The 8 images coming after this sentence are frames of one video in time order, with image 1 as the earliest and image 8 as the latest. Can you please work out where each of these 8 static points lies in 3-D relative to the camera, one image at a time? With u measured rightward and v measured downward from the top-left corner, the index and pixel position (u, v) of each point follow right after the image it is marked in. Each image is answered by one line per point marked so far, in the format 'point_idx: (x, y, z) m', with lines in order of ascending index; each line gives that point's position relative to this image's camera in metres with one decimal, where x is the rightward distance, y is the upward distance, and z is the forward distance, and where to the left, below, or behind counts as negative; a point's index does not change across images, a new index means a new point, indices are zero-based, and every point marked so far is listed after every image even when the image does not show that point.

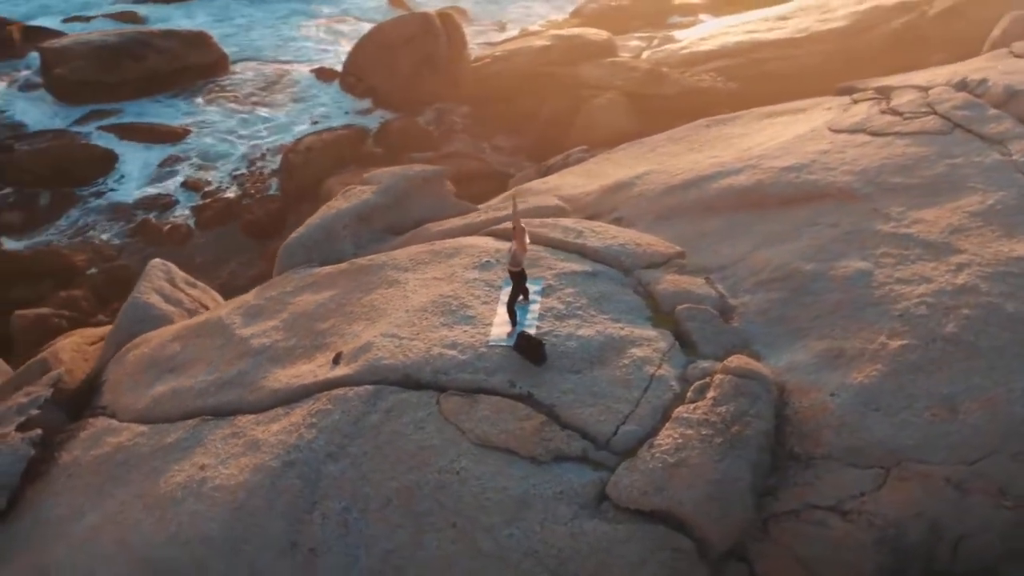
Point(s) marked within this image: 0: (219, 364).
0: (-1.5, -0.4, +5.5) m
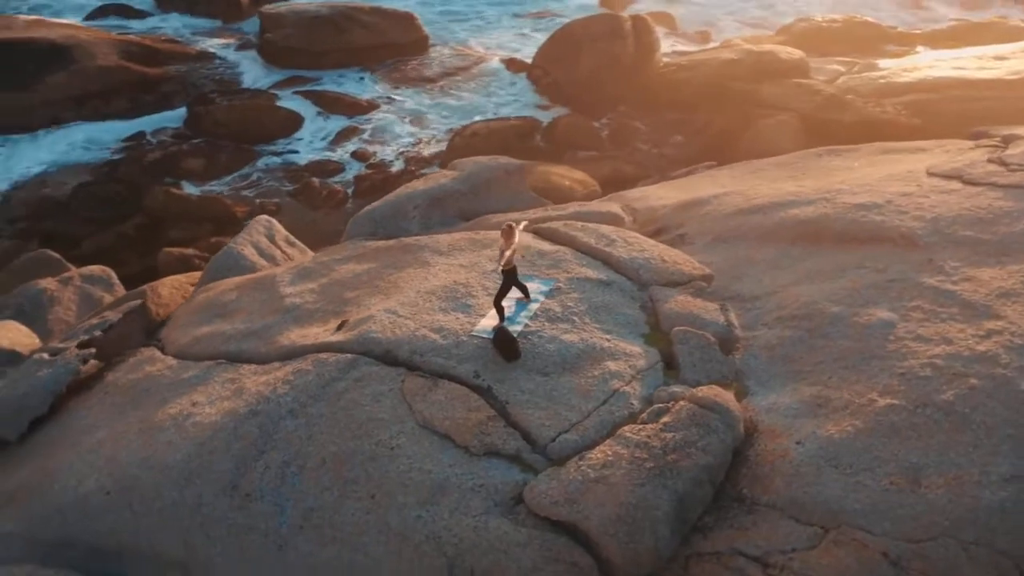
0: (-1.4, -0.1, +5.9) m
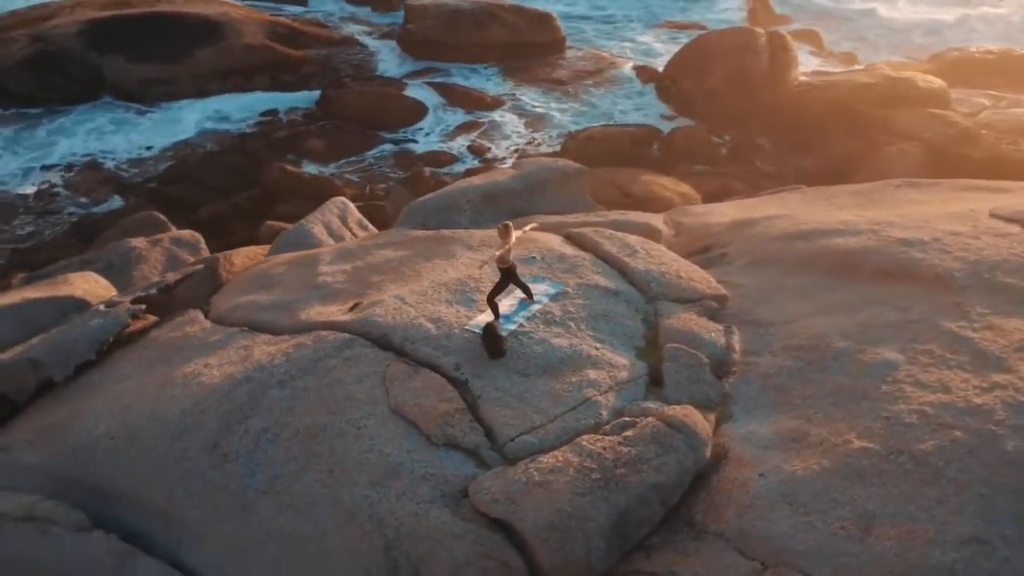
0: (-1.2, 0.0, +6.1) m
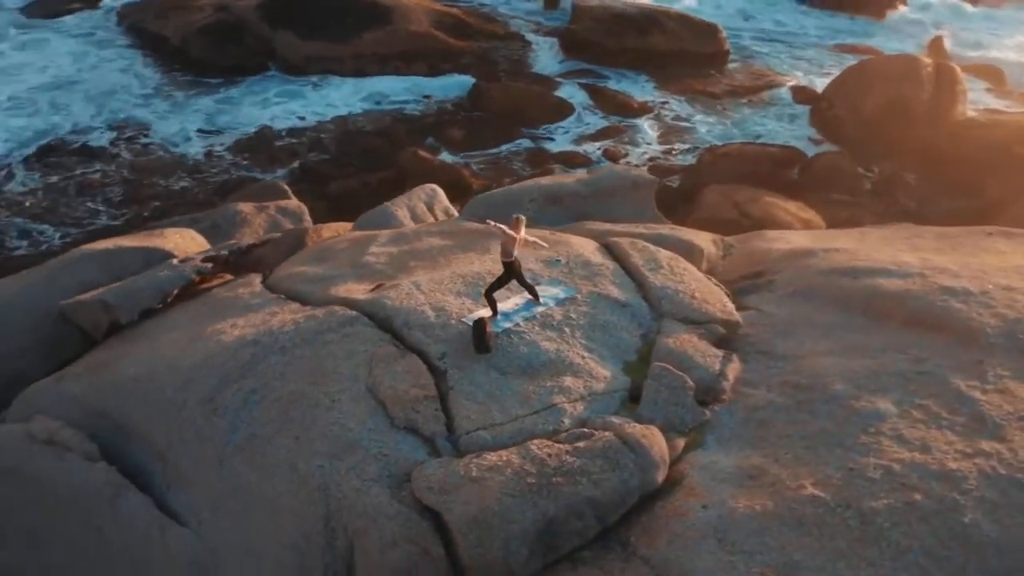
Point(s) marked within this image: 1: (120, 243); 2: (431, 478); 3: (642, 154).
0: (-1.0, +0.1, +6.3) m
1: (-2.6, +0.3, +7.3) m
2: (-0.3, -0.7, +4.3) m
3: (+1.4, +1.4, +11.7) m
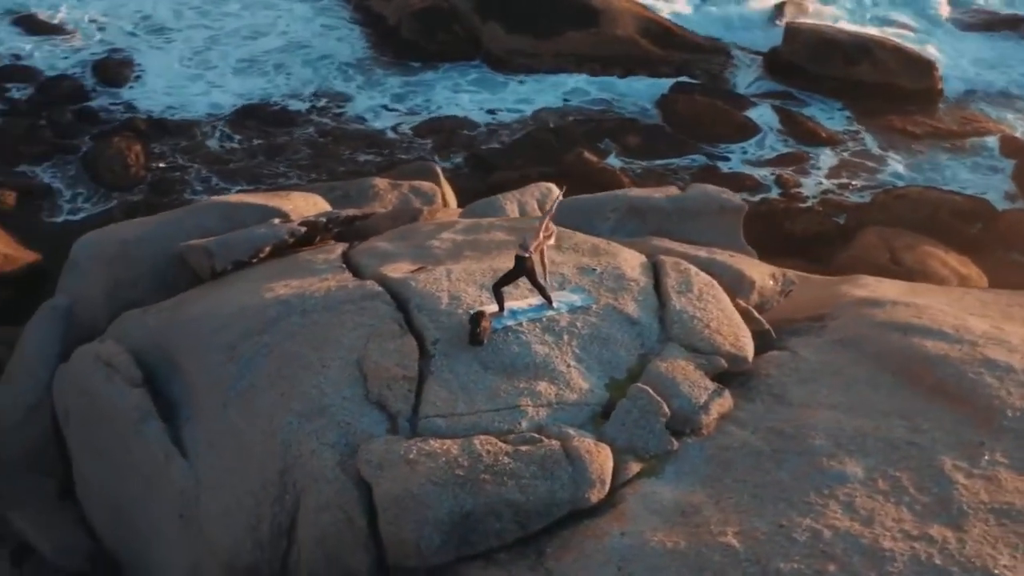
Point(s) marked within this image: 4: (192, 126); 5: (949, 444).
0: (-0.6, +0.3, +6.5) m
1: (-1.9, +0.6, +7.9) m
2: (-0.6, -0.7, +4.4) m
3: (+3.1, +1.1, +11.2) m
4: (-3.5, +1.8, +12.0) m
5: (+1.7, -0.6, +4.3) m
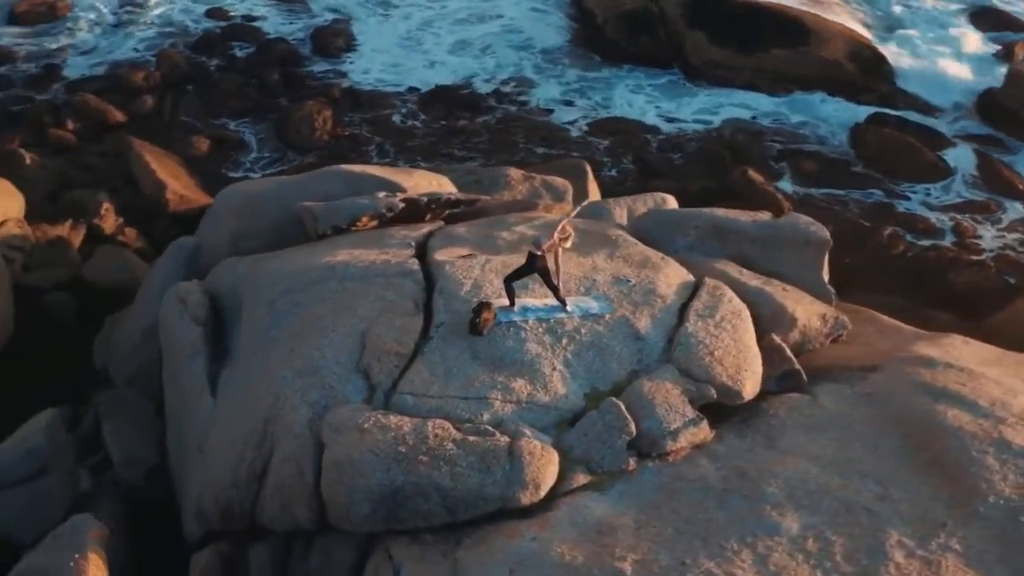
0: (-0.2, +0.4, +6.7) m
1: (-1.1, +0.9, +8.3) m
2: (-0.7, -0.5, +4.6) m
3: (+4.6, +0.5, +10.4) m
4: (-1.5, +2.2, +12.7) m
5: (+1.4, -0.8, +4.0) m
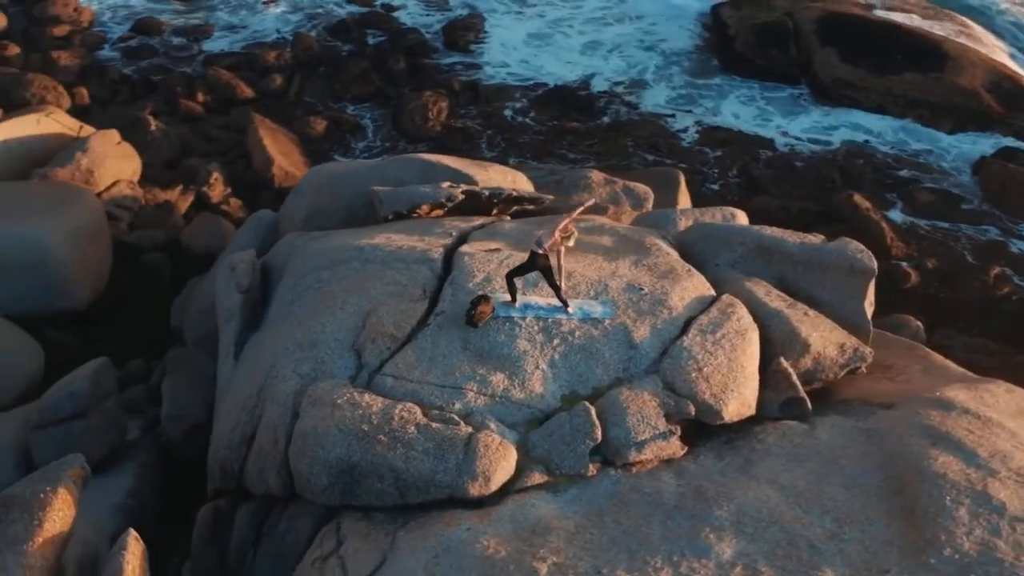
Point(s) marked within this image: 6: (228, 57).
0: (+0.1, +0.4, +6.7) m
1: (-0.5, +1.0, +8.4) m
2: (-0.8, -0.4, +4.7) m
3: (+5.3, 0.0, +9.7) m
4: (-0.1, +2.3, +12.8) m
5: (+1.2, -0.9, +3.8) m
6: (-3.4, +2.8, +13.1) m
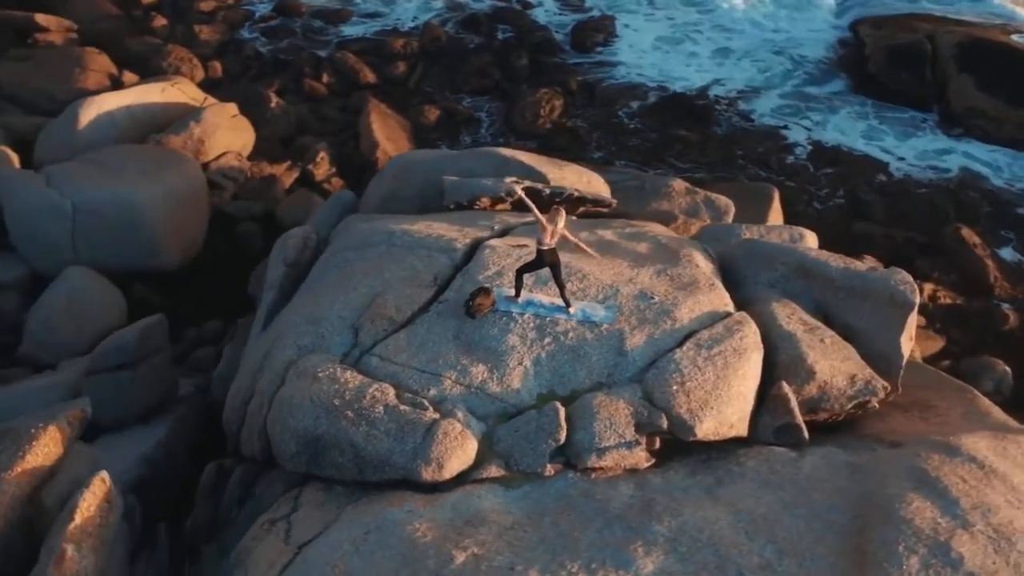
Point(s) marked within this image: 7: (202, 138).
0: (+0.4, +0.4, +6.7) m
1: (+0.1, +1.0, +8.5) m
2: (-0.9, -0.3, +4.9) m
3: (+5.9, -0.6, +8.9) m
4: (+1.2, +2.2, +12.8) m
5: (+0.9, -1.0, +3.7) m
6: (-1.9, +3.1, +13.6) m
7: (-2.8, +1.4, +10.0) m
